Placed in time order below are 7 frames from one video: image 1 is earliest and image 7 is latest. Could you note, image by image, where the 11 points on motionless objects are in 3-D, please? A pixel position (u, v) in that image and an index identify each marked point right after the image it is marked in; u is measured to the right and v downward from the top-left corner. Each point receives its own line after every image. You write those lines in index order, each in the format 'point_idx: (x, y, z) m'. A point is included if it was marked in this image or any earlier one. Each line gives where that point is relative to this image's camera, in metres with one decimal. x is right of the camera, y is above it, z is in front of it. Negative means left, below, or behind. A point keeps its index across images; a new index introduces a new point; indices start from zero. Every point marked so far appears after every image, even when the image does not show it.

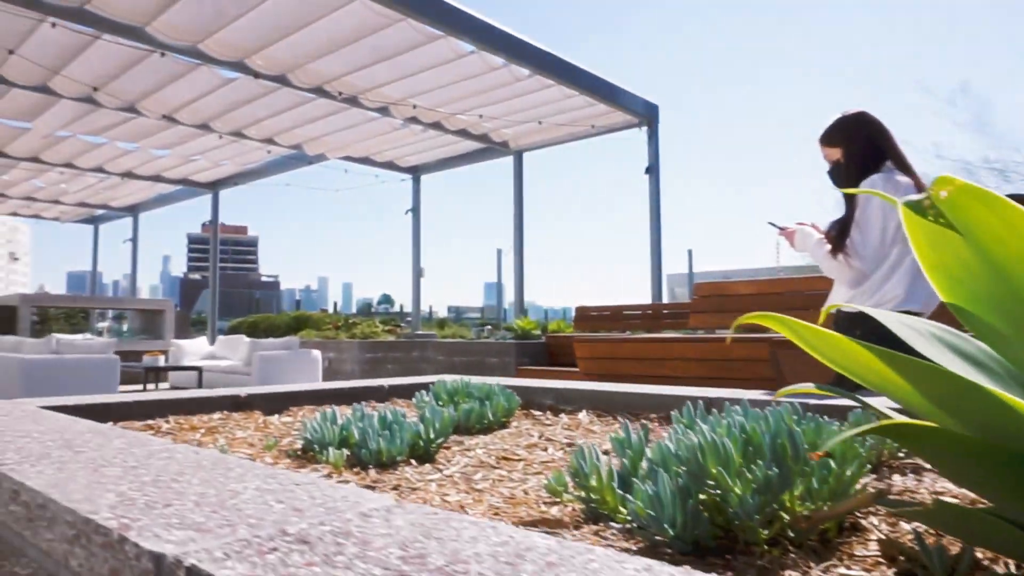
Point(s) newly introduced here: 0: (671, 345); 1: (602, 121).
0: (+1.8, -0.6, +7.0) m
1: (+1.7, +3.3, +14.3) m
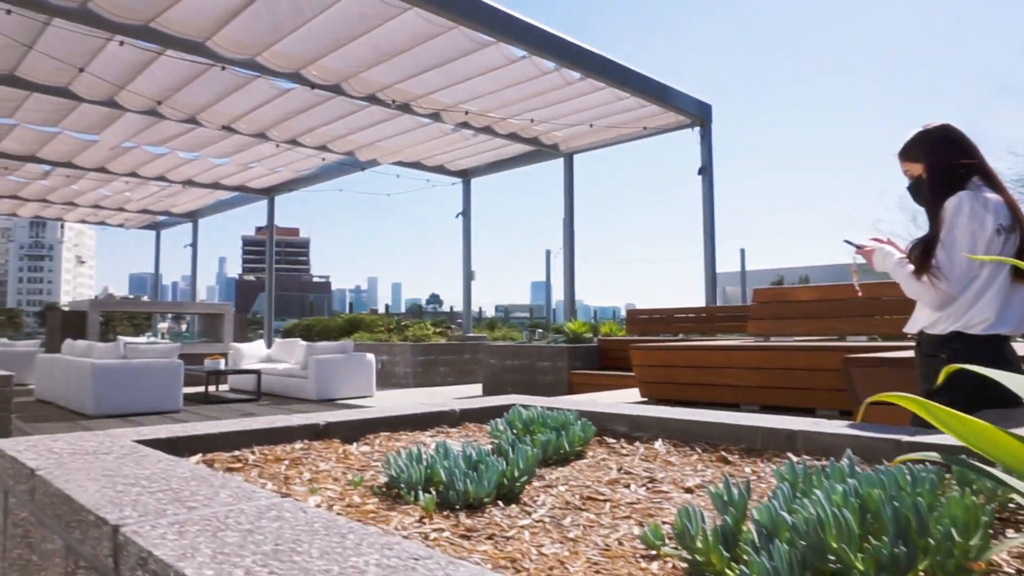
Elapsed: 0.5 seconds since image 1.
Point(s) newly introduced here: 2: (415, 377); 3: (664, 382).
0: (+2.3, -0.6, +6.8) m
1: (+2.7, +3.2, +14.1) m
2: (-2.1, -1.9, +16.0) m
3: (+1.6, -1.0, +7.7) m
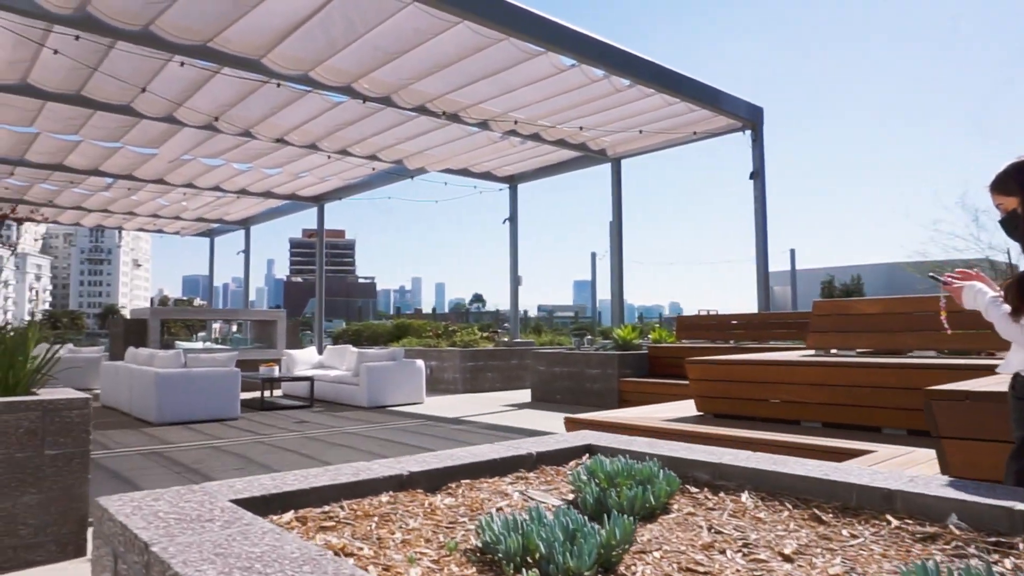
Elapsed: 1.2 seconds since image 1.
0: (+2.8, -0.8, +6.7) m
1: (+3.7, +3.1, +13.9) m
2: (-1.1, -2.1, +16.1) m
3: (+2.2, -1.1, +7.6) m
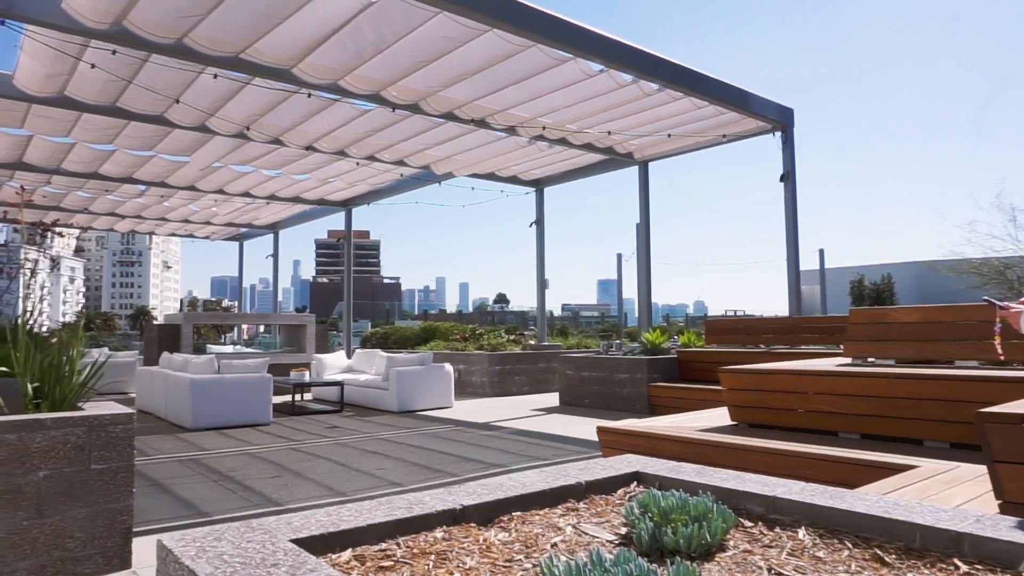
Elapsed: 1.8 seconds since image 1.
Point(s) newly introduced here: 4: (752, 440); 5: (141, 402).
0: (+3.1, -0.8, +6.6) m
1: (+4.2, +3.0, +13.8) m
2: (-0.4, -2.2, +16.1) m
3: (+2.5, -1.2, +7.5) m
4: (+2.2, -1.4, +6.6) m
5: (-7.7, -2.4, +15.1) m
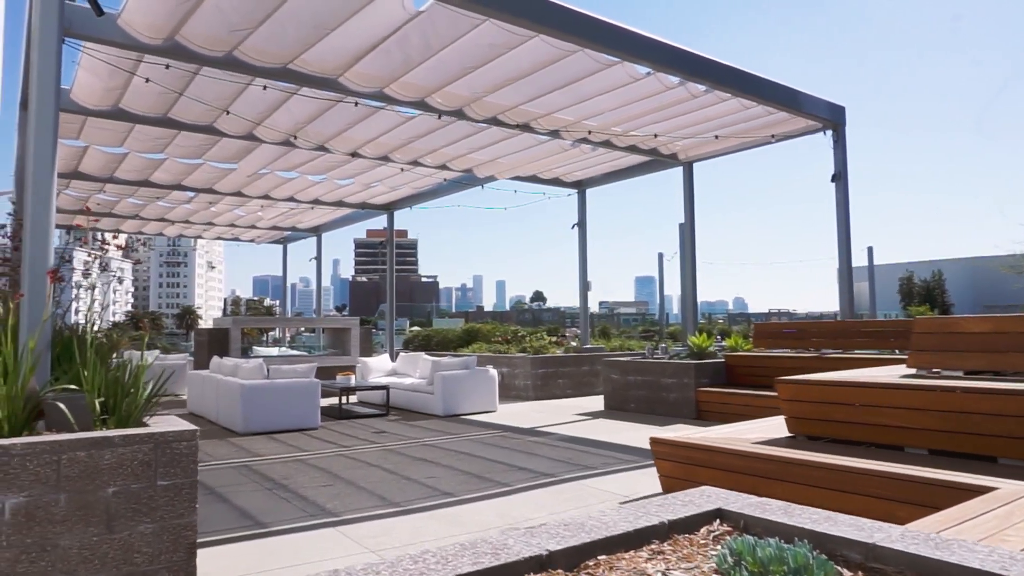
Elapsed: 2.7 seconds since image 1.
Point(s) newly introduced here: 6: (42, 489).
0: (+3.6, -0.9, +6.3) m
1: (+5.0, +3.0, +13.5) m
2: (+0.6, -2.3, +16.1) m
3: (+3.1, -1.3, +7.3) m
4: (+2.7, -1.5, +6.4) m
5: (-6.8, -2.5, +15.5) m
6: (-2.9, -1.3, +4.5) m
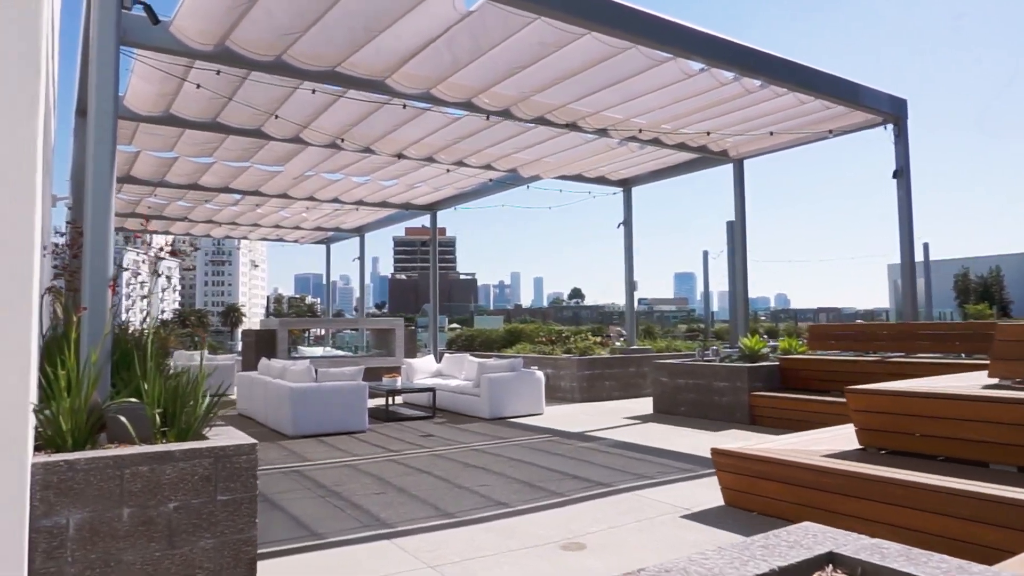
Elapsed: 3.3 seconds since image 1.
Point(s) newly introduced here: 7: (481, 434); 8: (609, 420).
0: (+4.1, -1.0, +6.0) m
1: (+5.9, +3.0, +13.0) m
2: (+1.6, -2.3, +15.9) m
3: (+3.6, -1.4, +7.0) m
4: (+3.2, -1.5, +6.1) m
5: (-5.8, -2.6, +15.6) m
6: (-2.5, -1.3, +4.5) m
7: (-0.5, -2.5, +12.4) m
8: (+1.9, -2.6, +14.0) m
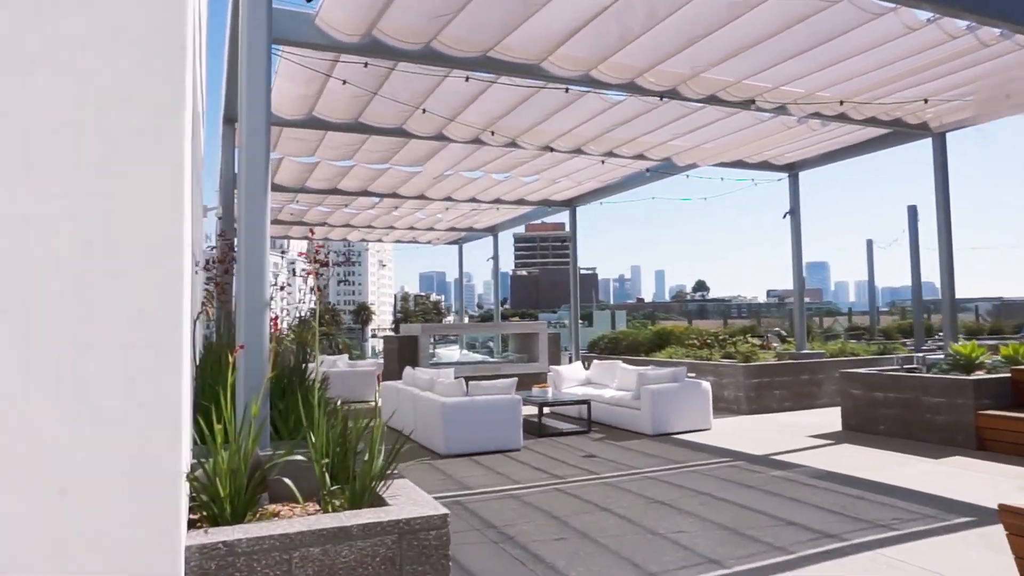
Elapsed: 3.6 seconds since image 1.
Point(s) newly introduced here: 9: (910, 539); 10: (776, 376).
0: (+5.6, -1.0, +3.9) m
1: (+8.4, +3.0, +10.5) m
2: (+4.8, -2.3, +14.1) m
3: (+5.3, -1.4, +5.0) m
4: (+4.7, -1.6, +4.1) m
5: (-2.5, -2.7, +15.0) m
6: (-1.2, -1.5, +3.5) m
7: (+2.1, -2.6, +11.0) m
8: (+4.8, -2.6, +12.2) m
9: (+3.8, -2.4, +6.8) m
10: (+5.6, -1.9, +15.3) m
